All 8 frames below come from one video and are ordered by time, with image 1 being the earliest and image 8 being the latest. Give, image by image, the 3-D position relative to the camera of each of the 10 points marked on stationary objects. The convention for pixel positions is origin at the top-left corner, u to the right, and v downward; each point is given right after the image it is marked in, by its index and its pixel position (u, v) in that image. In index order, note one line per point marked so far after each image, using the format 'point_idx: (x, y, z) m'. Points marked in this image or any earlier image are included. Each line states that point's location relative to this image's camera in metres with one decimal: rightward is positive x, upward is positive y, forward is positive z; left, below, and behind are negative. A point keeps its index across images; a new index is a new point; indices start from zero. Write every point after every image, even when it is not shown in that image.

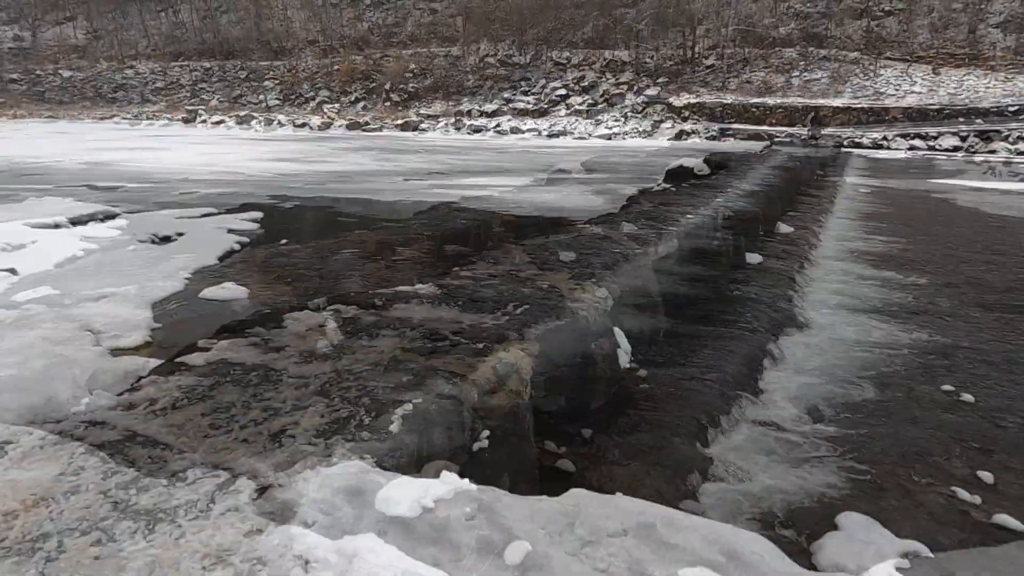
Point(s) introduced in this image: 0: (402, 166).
0: (-3.2, +3.5, +19.0) m
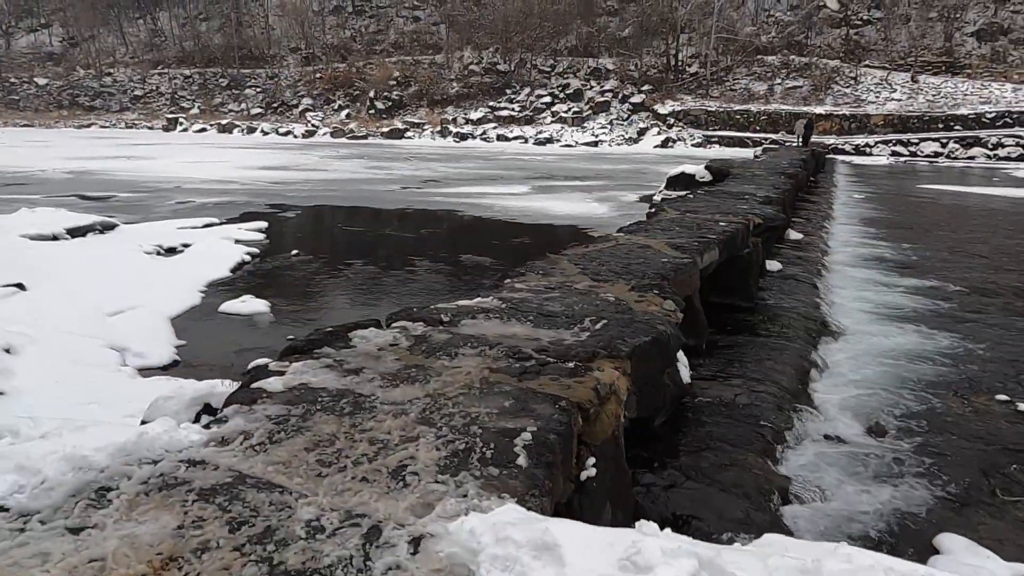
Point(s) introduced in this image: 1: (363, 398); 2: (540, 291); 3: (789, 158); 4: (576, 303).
0: (-3.3, +3.2, +18.7) m
1: (-0.5, -0.4, +2.2) m
2: (+0.1, 0.0, +3.6) m
3: (+6.6, +3.1, +15.9) m
4: (+0.3, -0.1, +3.3) m
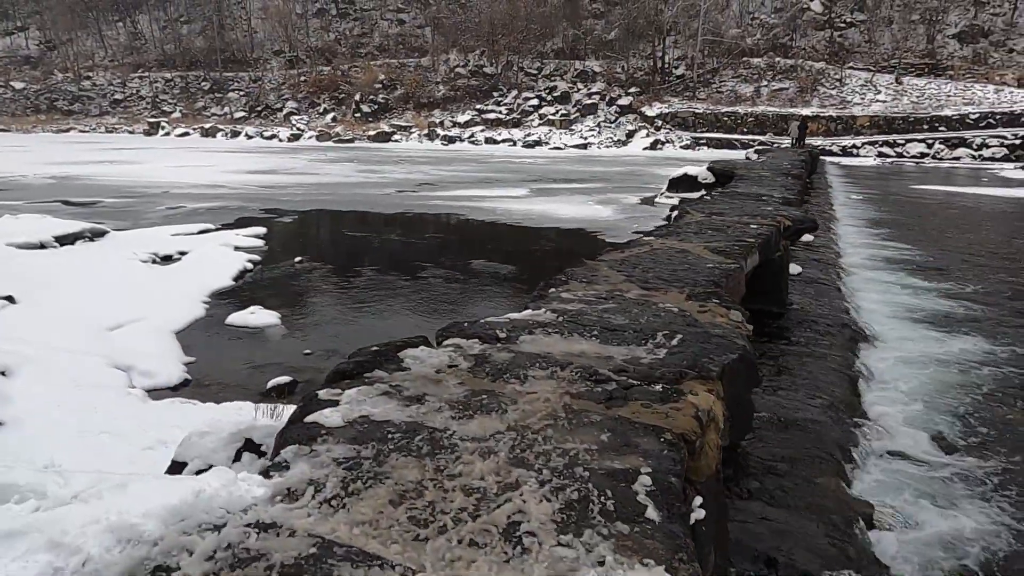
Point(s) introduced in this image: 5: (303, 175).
0: (-3.5, +3.1, +18.4) m
1: (-0.2, -0.4, +1.9) m
2: (+0.4, -0.1, +3.3) m
3: (+6.6, +3.1, +15.8) m
4: (+0.6, -0.1, +3.0) m
5: (-5.8, +3.1, +18.4) m
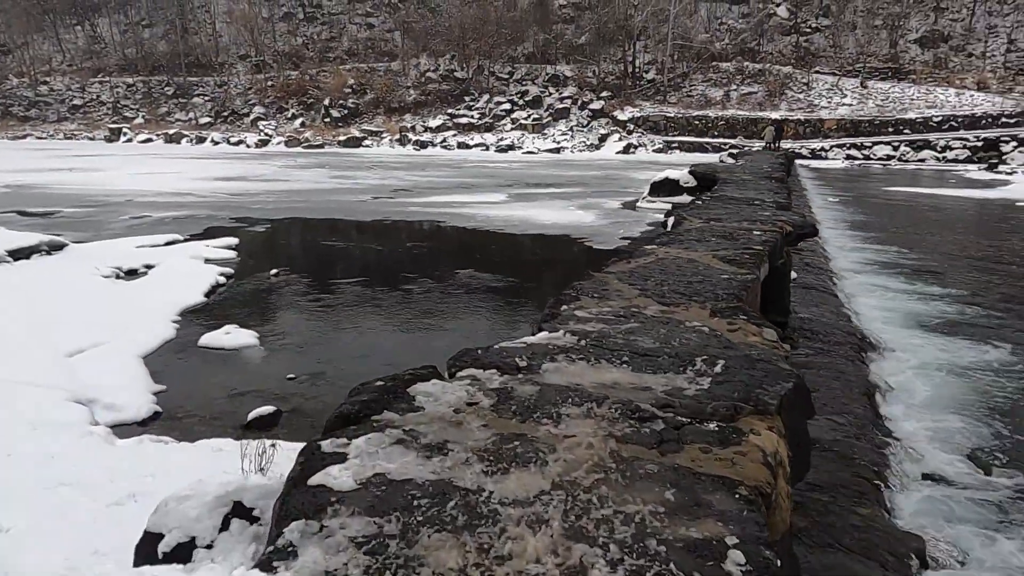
0: (-4.1, +2.8, +17.9) m
1: (-0.1, -0.5, +1.6) m
2: (+0.4, -0.1, +3.0) m
3: (+6.0, +3.0, +15.8) m
4: (+0.6, -0.2, +2.7) m
5: (-6.4, +2.8, +17.8) m
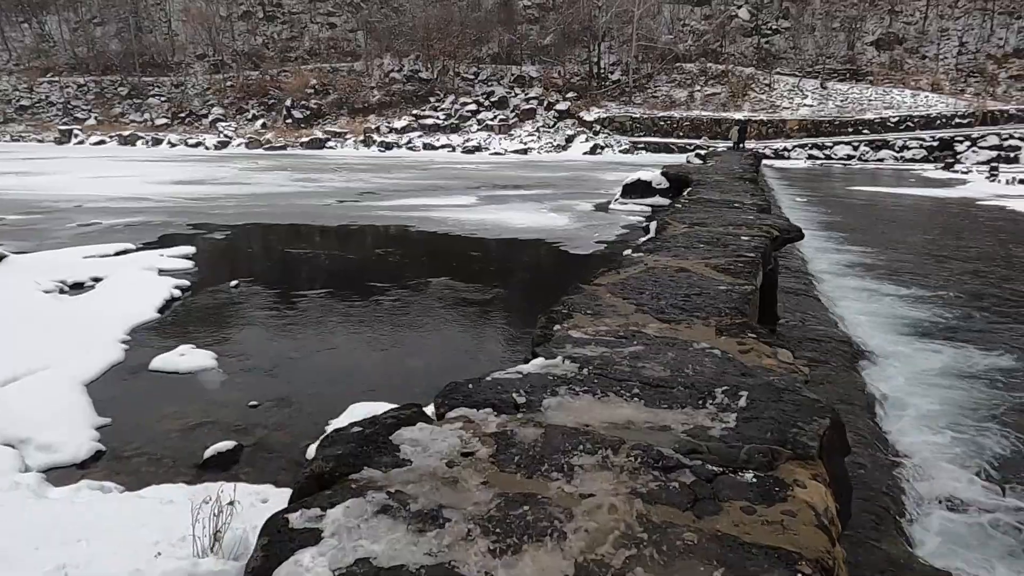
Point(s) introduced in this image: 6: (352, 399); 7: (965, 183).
0: (-4.9, +2.7, +17.4) m
1: (-0.1, -0.6, +1.3) m
2: (+0.4, -0.2, +2.7) m
3: (+5.3, +3.0, +15.8) m
4: (+0.6, -0.3, +2.5) m
5: (-7.3, +2.7, +17.2) m
6: (-0.9, -0.7, +3.9) m
7: (+13.2, +3.1, +19.4) m
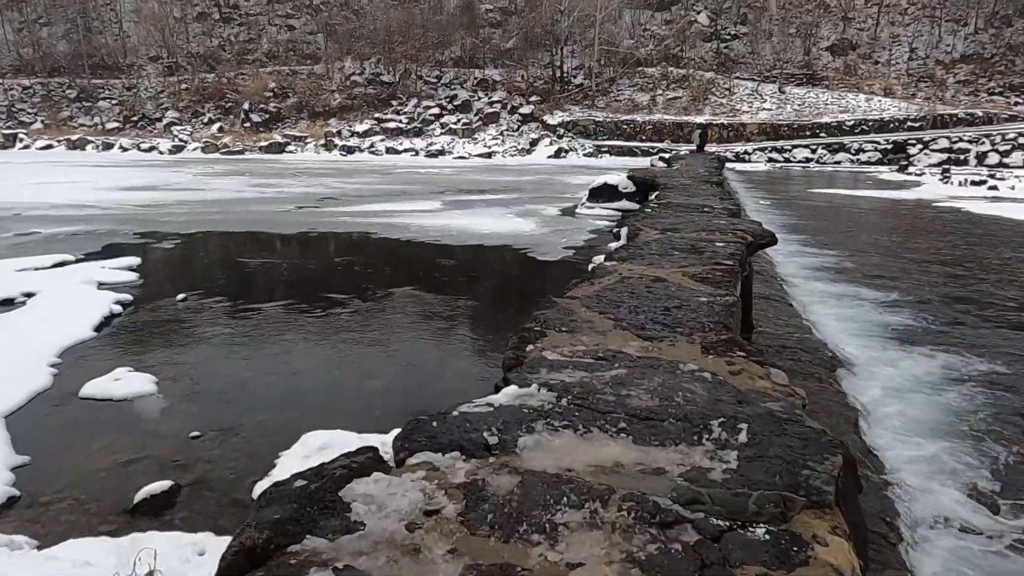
0: (-5.8, +2.5, +16.9) m
1: (-0.1, -0.6, +1.0) m
2: (+0.3, -0.3, +2.5) m
3: (+4.5, +2.9, +15.8) m
4: (+0.5, -0.3, +2.2) m
5: (-8.1, +2.4, +16.5) m
6: (-1.1, -0.7, +3.5) m
7: (+12.1, +3.1, +19.8) m
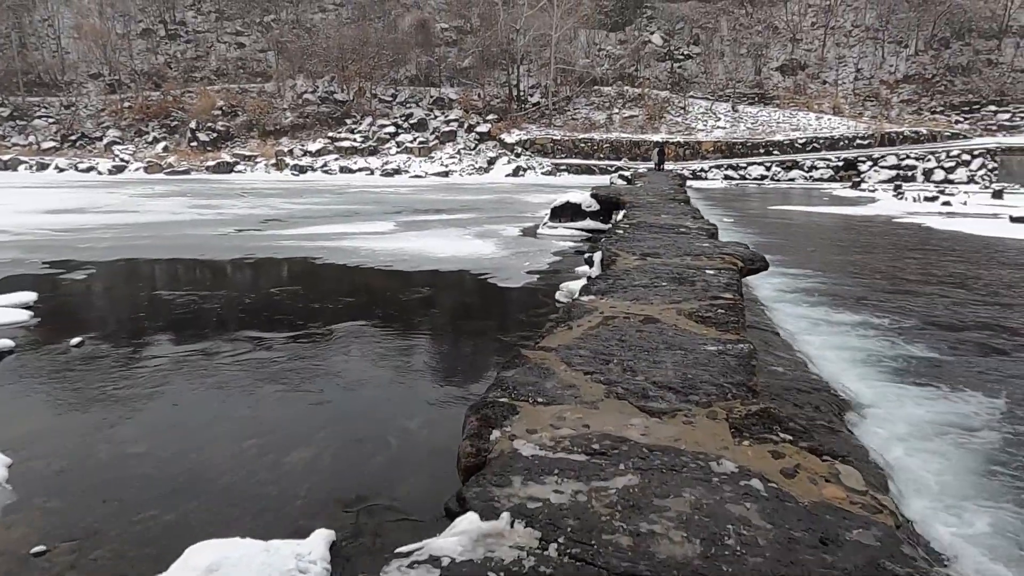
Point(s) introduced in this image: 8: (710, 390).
0: (-6.8, +1.8, +15.8) m
1: (-0.1, -0.8, +0.2) m
2: (+0.2, -0.5, +1.7) m
3: (+3.5, +2.4, +15.3) m
4: (+0.4, -0.5, +1.5) m
5: (-9.1, +1.7, +15.3) m
6: (-1.3, -1.0, +2.7) m
7: (+10.9, +2.6, +19.8) m
8: (+0.7, -0.3, +2.3) m
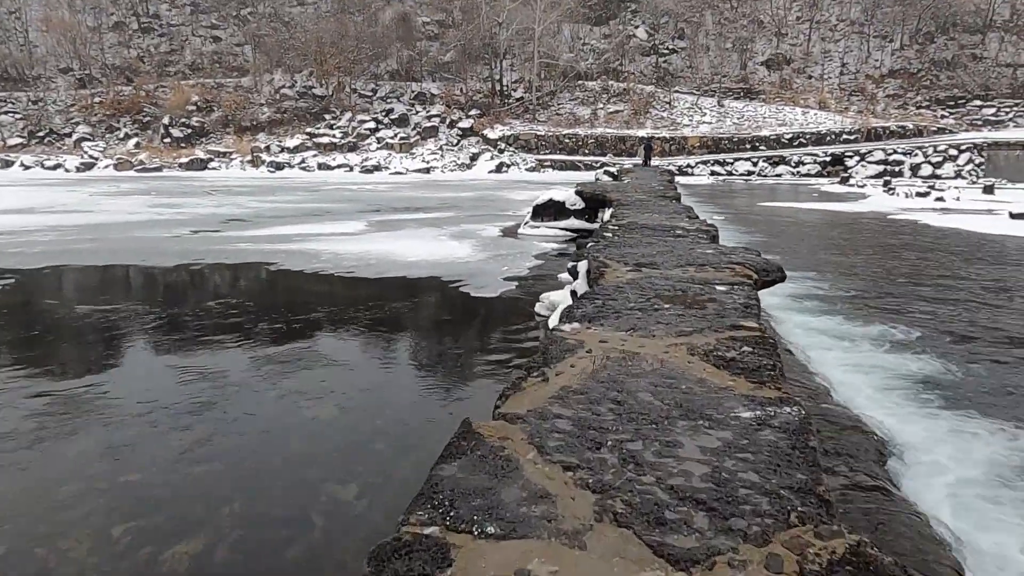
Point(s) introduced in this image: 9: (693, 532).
0: (-7.3, +1.7, +14.8) m
1: (-0.2, -0.9, -0.6) m
2: (+0.1, -0.6, +0.9) m
3: (+3.1, +2.4, +14.5) m
4: (+0.3, -0.6, +0.6) m
5: (-9.6, +1.6, +14.2) m
6: (-1.4, -1.1, +1.8) m
7: (+10.4, +2.6, +19.1) m
8: (+0.5, -0.5, +1.4) m
9: (+0.4, -0.5, +1.3) m
